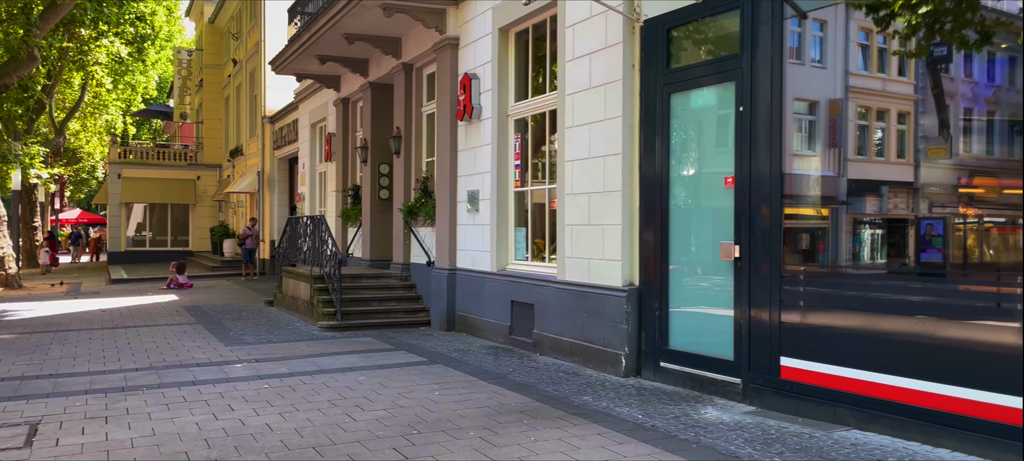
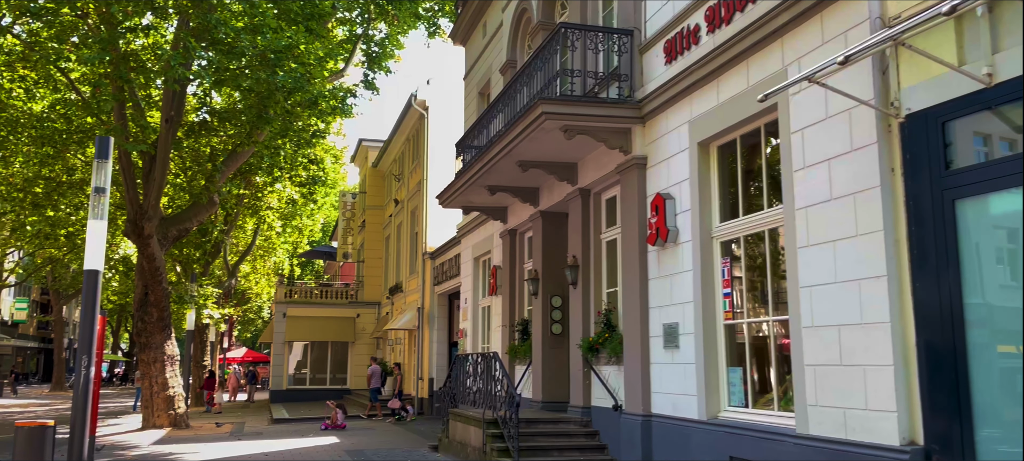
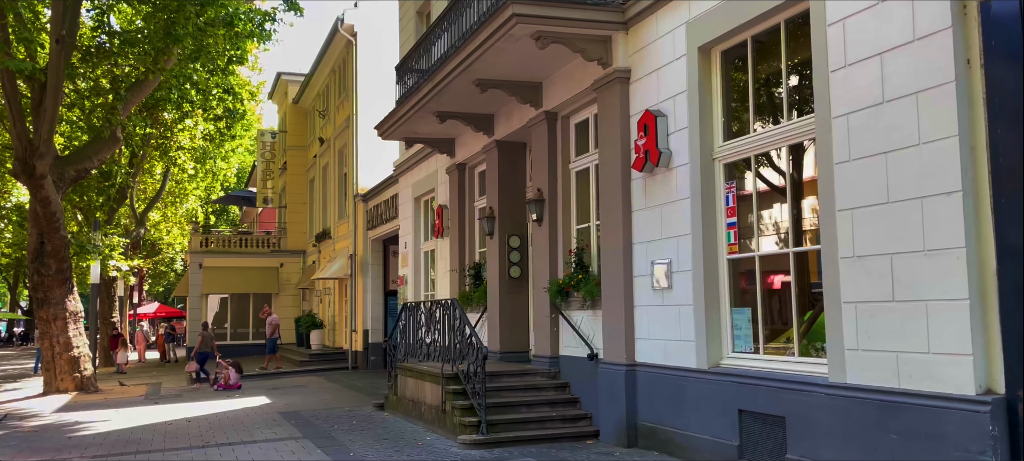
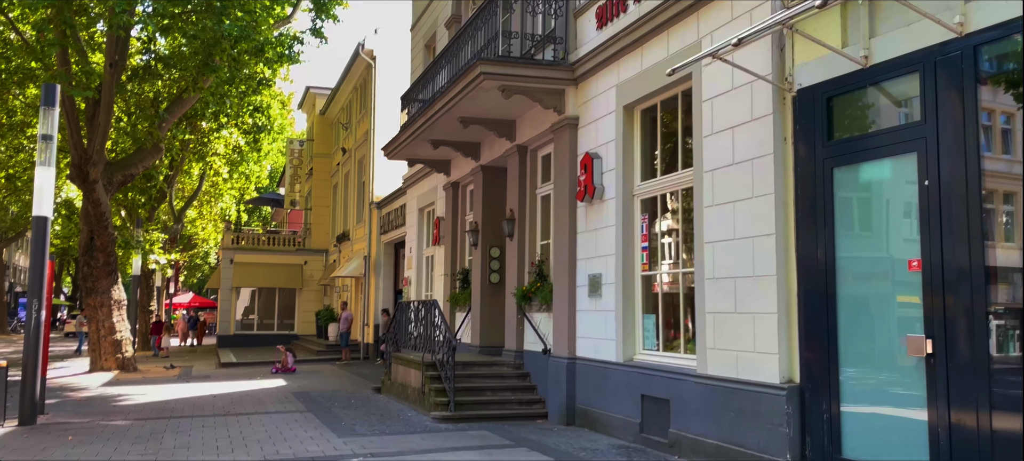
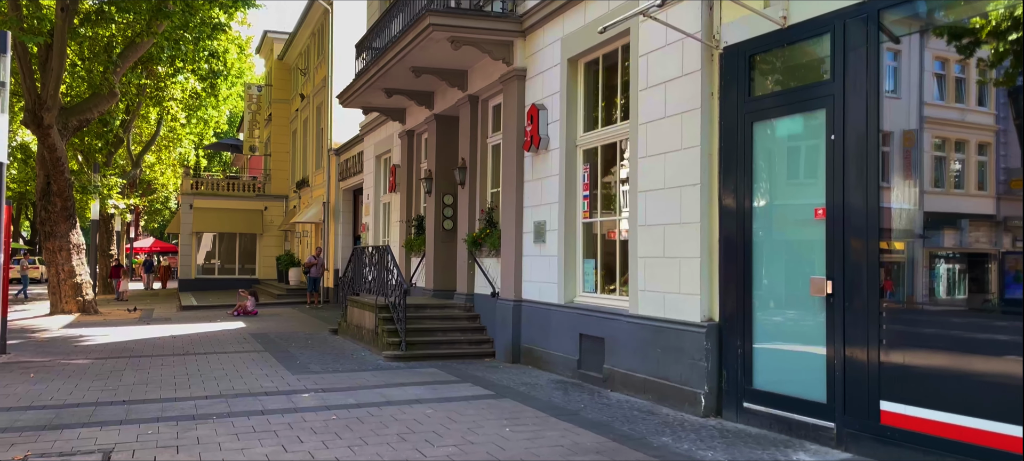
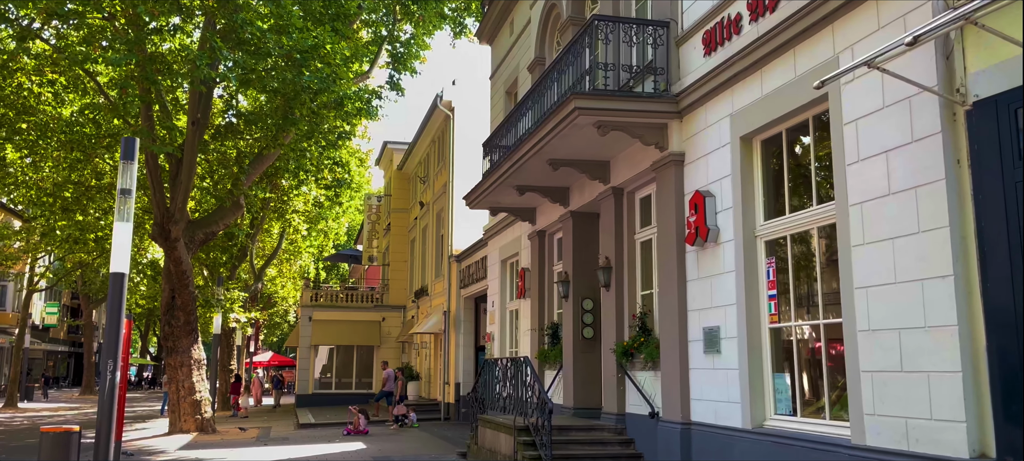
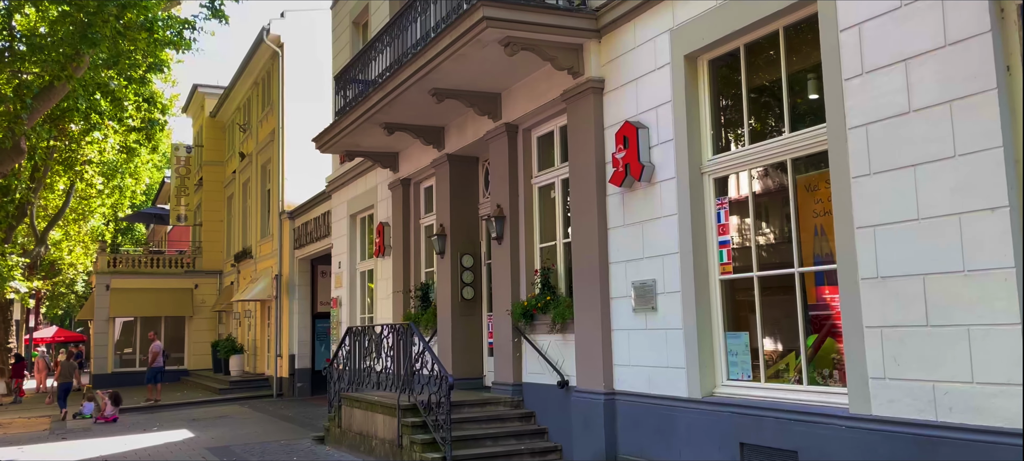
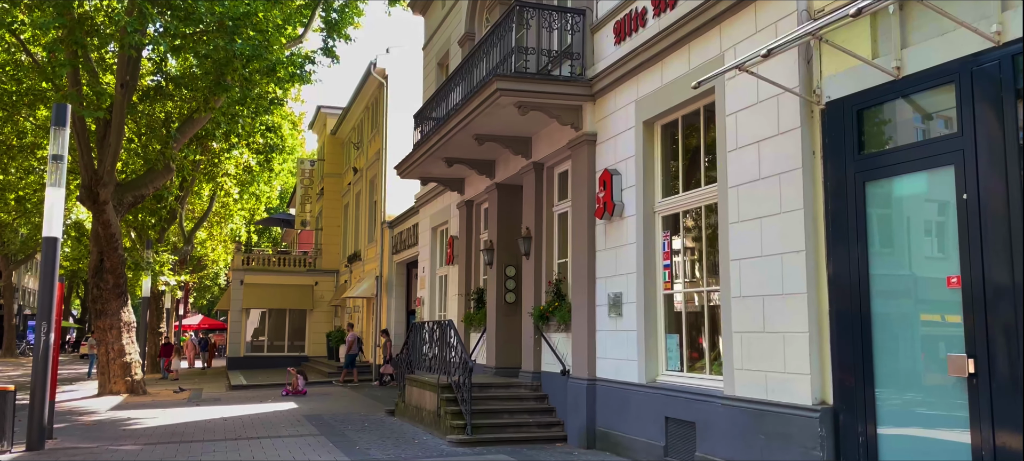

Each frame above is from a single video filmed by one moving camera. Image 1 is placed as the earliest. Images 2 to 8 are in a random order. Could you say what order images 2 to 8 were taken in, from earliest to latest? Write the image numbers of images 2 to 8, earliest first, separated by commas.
5, 4, 8, 2, 6, 3, 7
